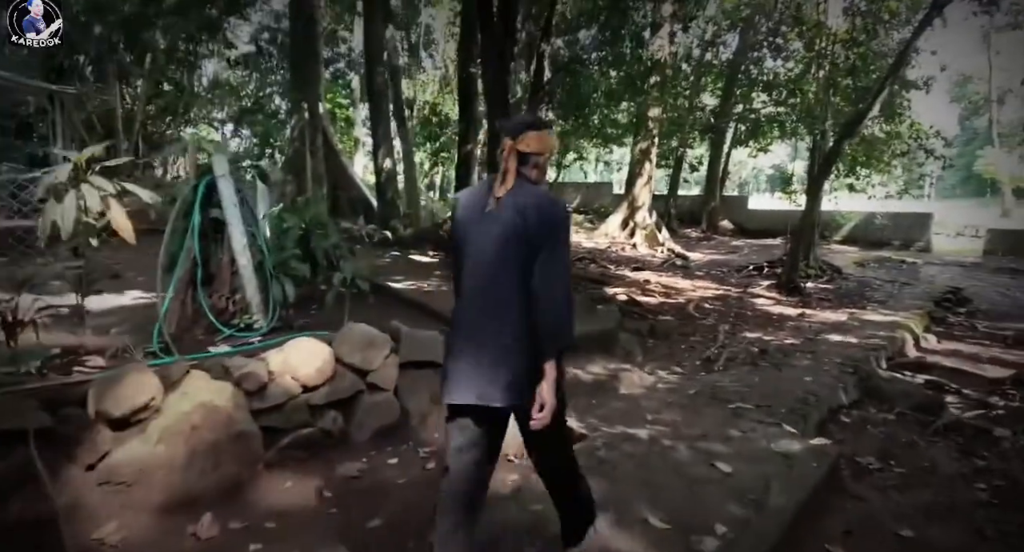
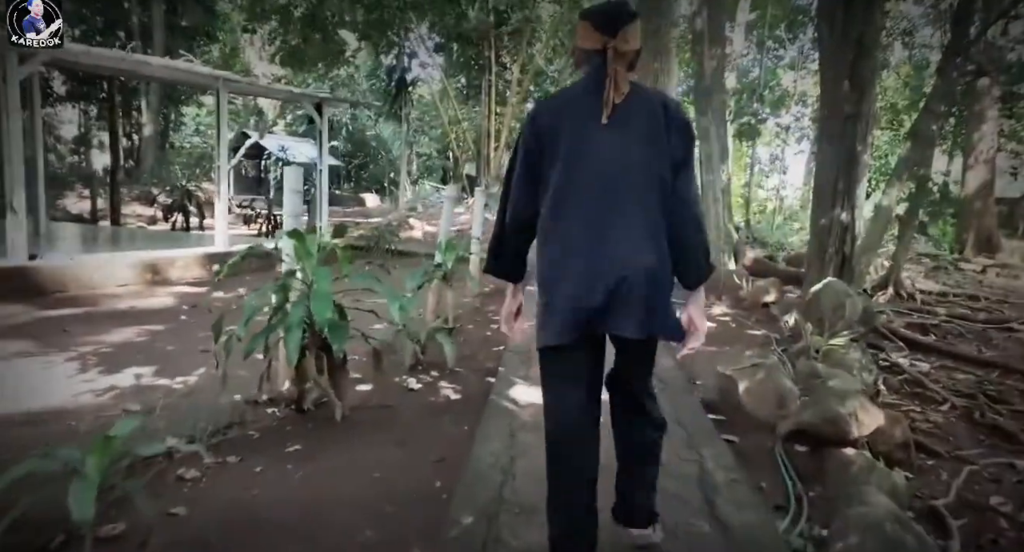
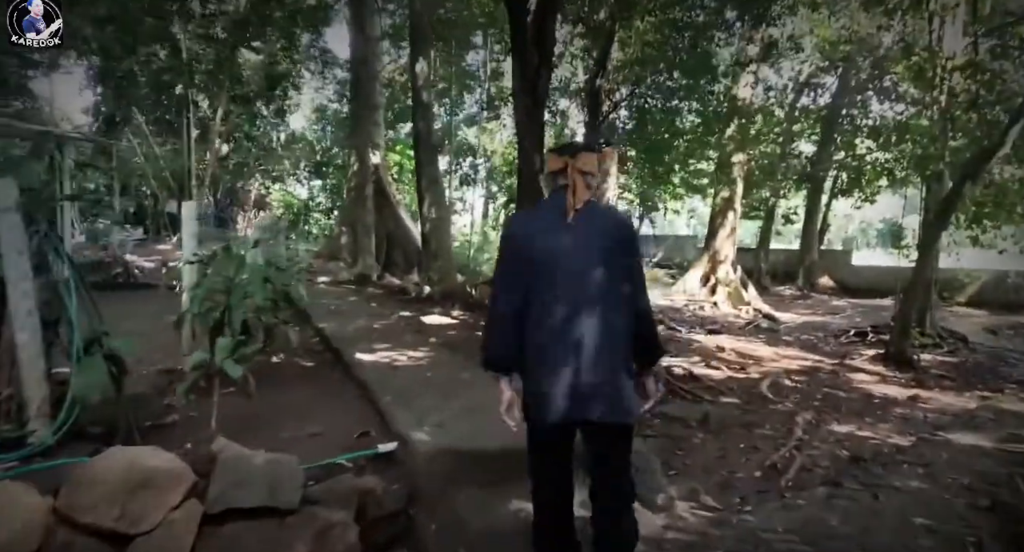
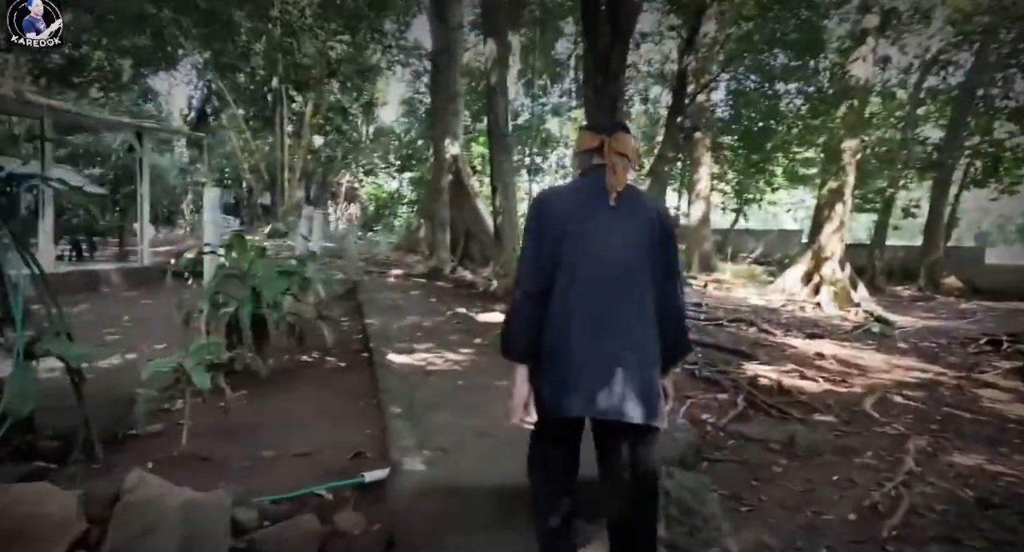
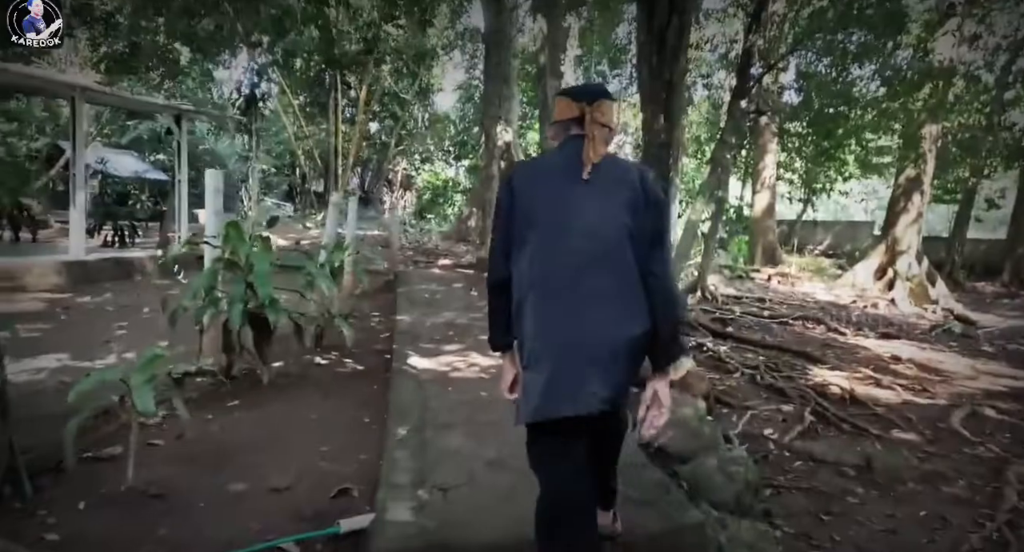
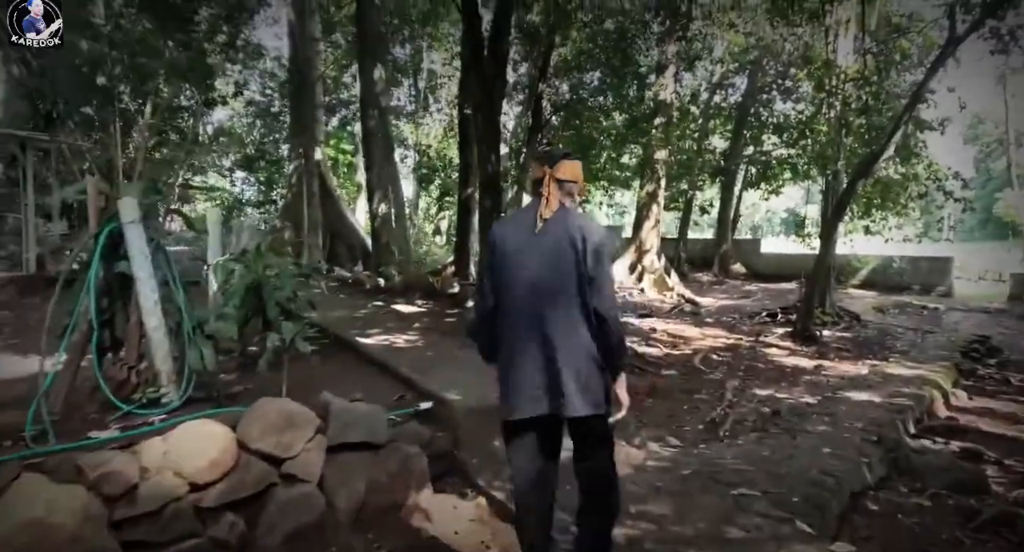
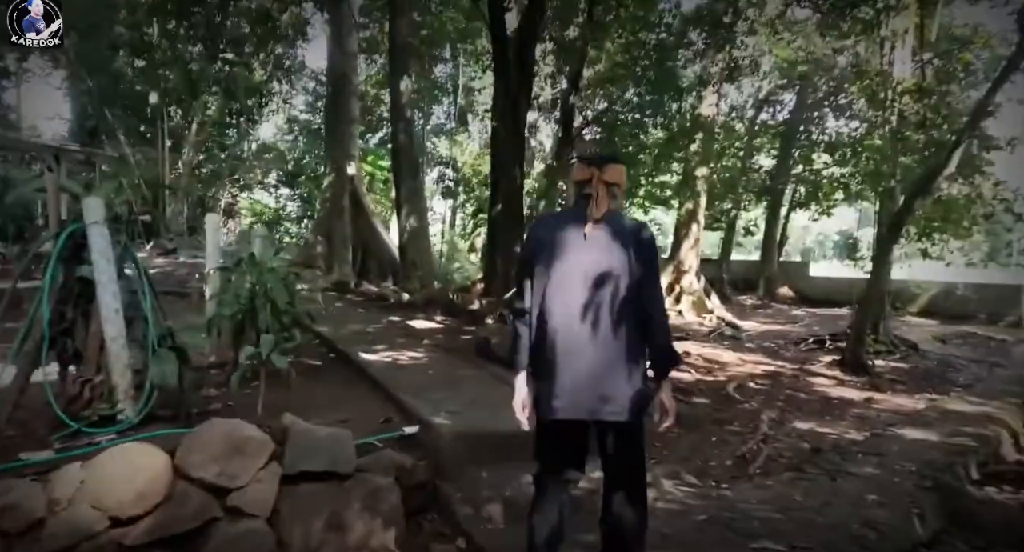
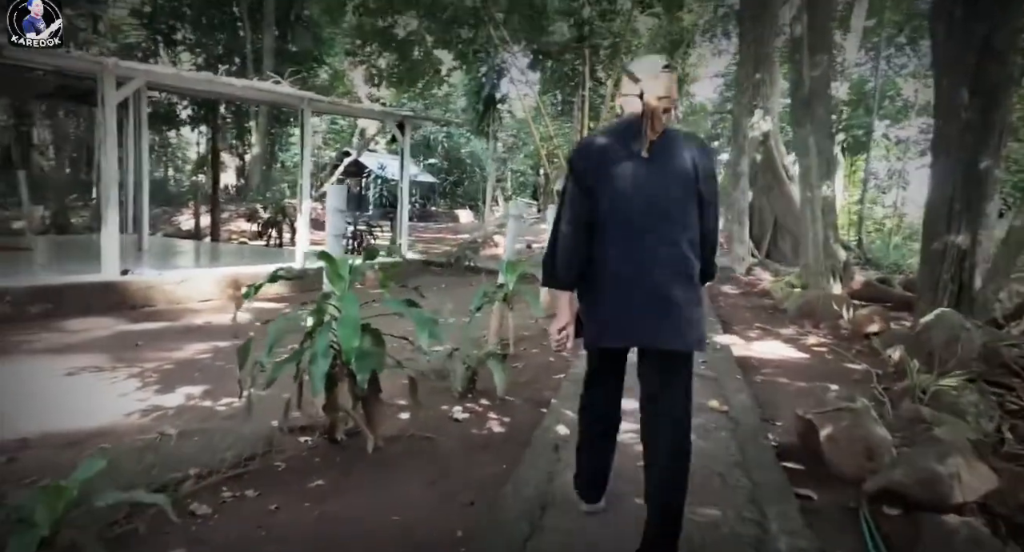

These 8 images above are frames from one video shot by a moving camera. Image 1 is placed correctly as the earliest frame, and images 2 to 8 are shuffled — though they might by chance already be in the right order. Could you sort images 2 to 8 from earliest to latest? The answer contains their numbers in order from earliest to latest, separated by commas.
6, 7, 3, 4, 5, 2, 8
